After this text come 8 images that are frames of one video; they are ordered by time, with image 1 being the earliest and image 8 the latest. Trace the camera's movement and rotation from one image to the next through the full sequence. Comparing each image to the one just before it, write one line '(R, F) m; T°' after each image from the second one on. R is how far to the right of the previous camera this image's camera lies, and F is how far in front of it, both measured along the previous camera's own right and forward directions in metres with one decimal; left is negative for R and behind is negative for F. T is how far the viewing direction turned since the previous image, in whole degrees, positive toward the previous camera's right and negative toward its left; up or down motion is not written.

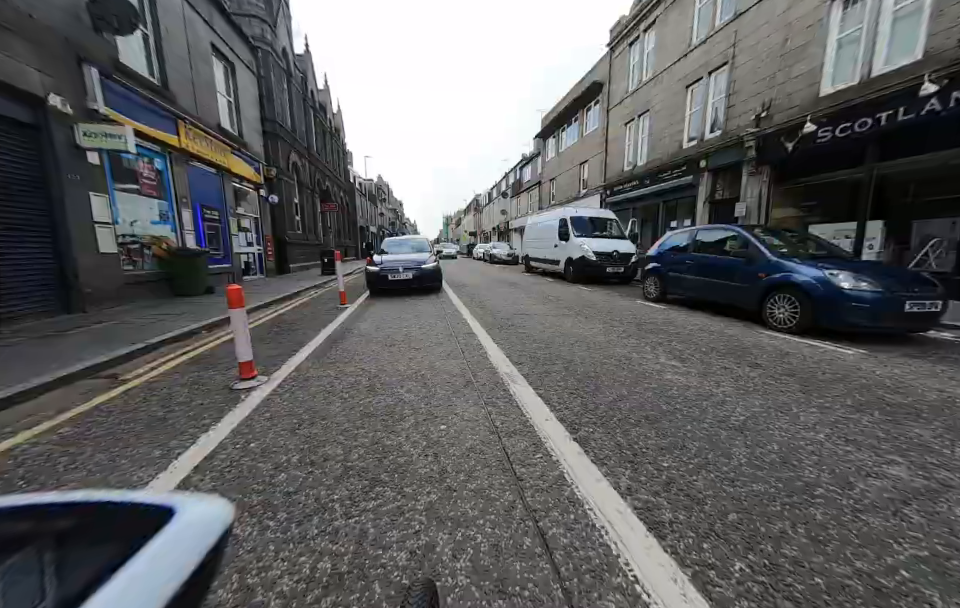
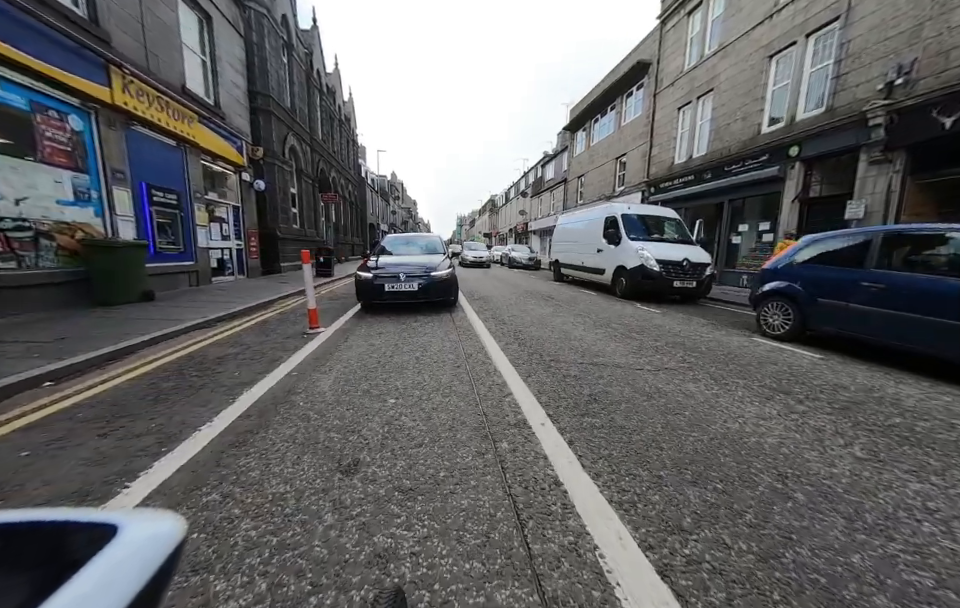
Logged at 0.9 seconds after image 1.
(-0.4, +2.4) m; -2°
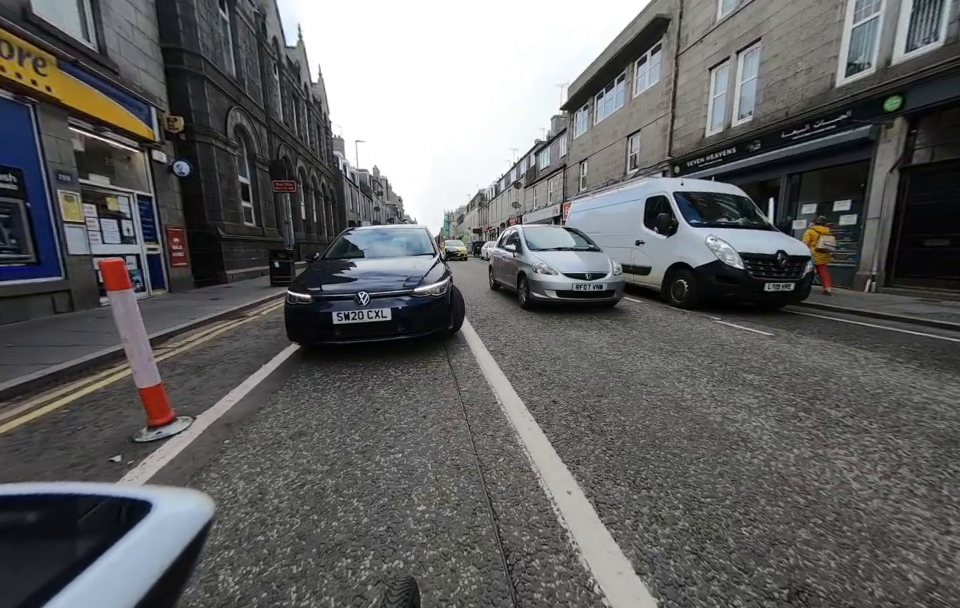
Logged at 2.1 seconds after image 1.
(-0.3, +2.5) m; +2°
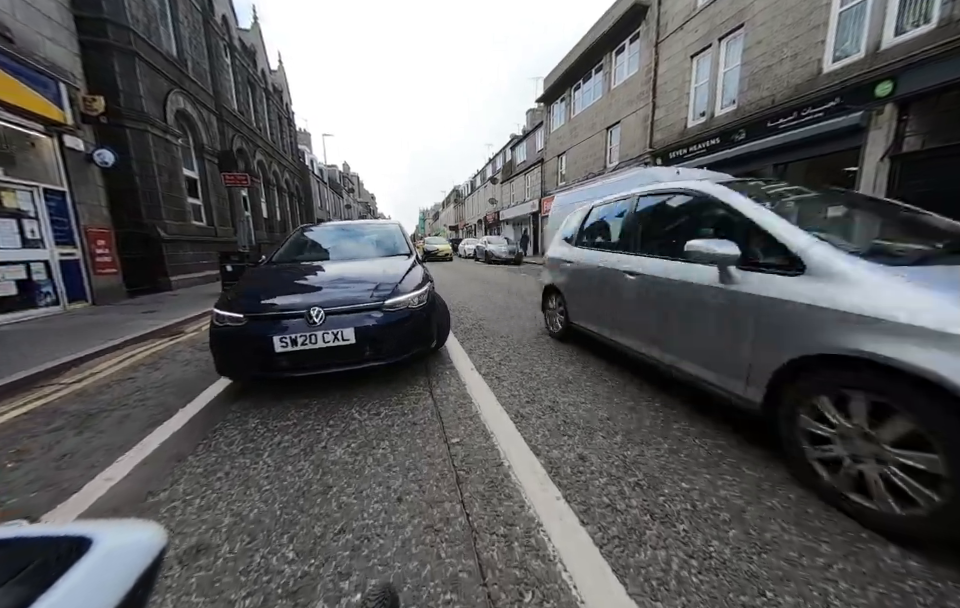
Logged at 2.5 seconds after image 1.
(-0.1, +0.8) m; +4°
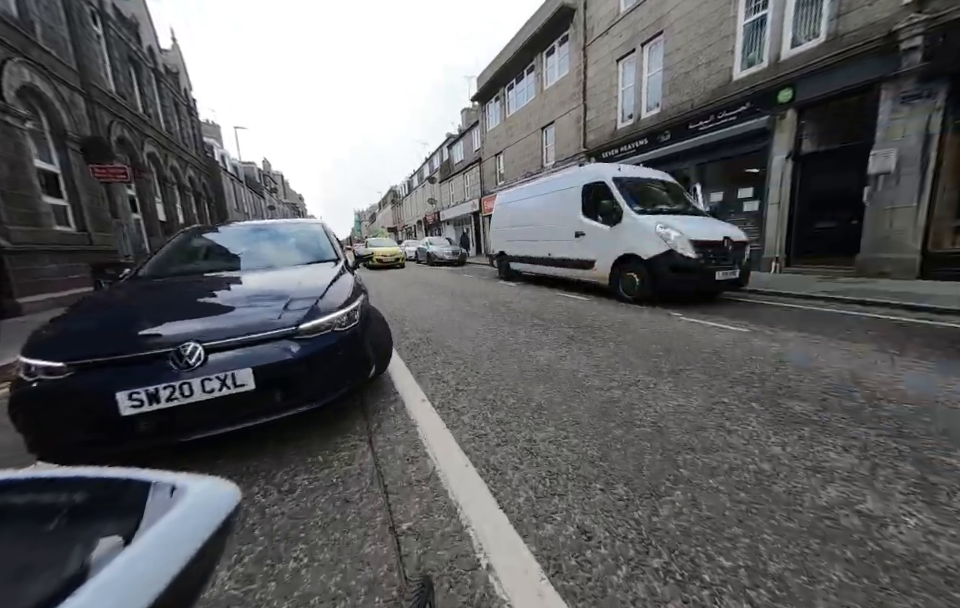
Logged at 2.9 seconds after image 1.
(0.0, +0.6) m; +10°
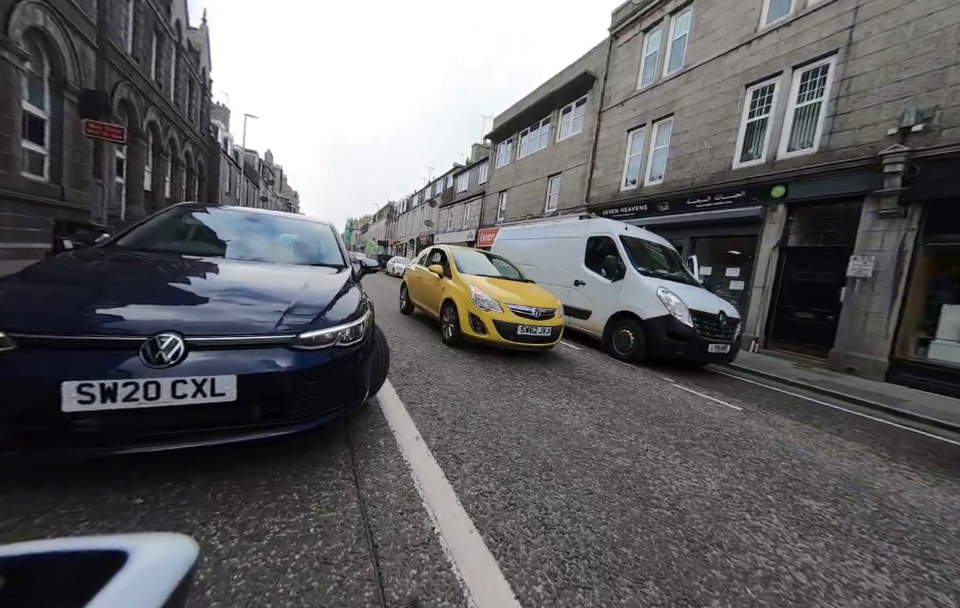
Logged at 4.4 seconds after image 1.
(-0.3, +0.2) m; +3°
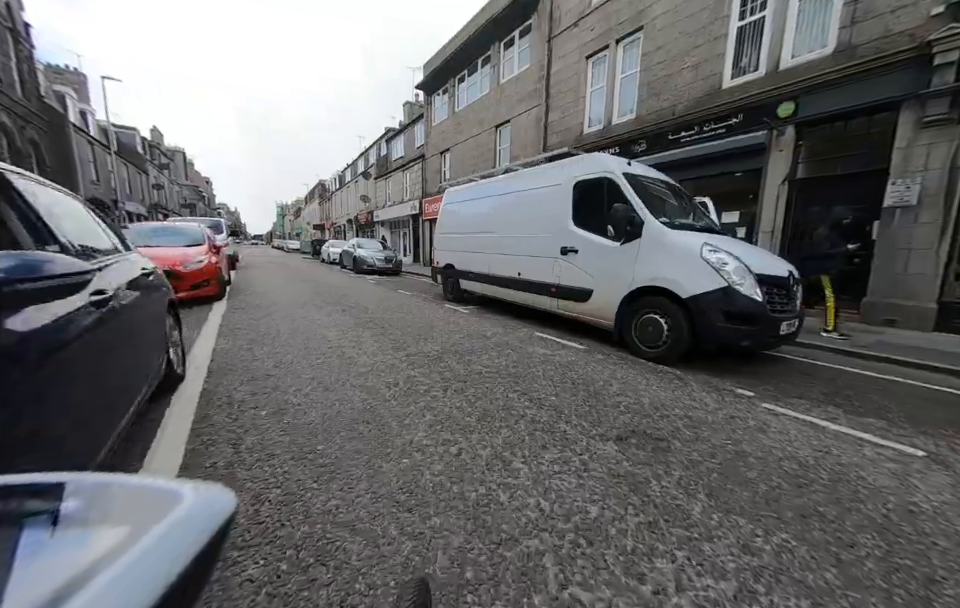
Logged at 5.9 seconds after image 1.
(+0.1, +2.3) m; +7°
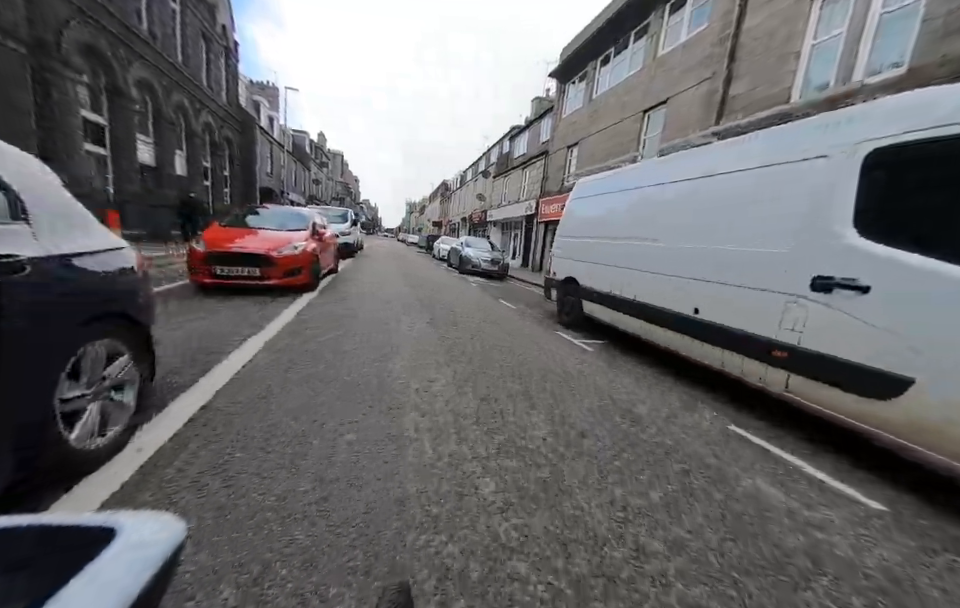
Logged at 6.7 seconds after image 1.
(-0.5, +1.6) m; -18°
